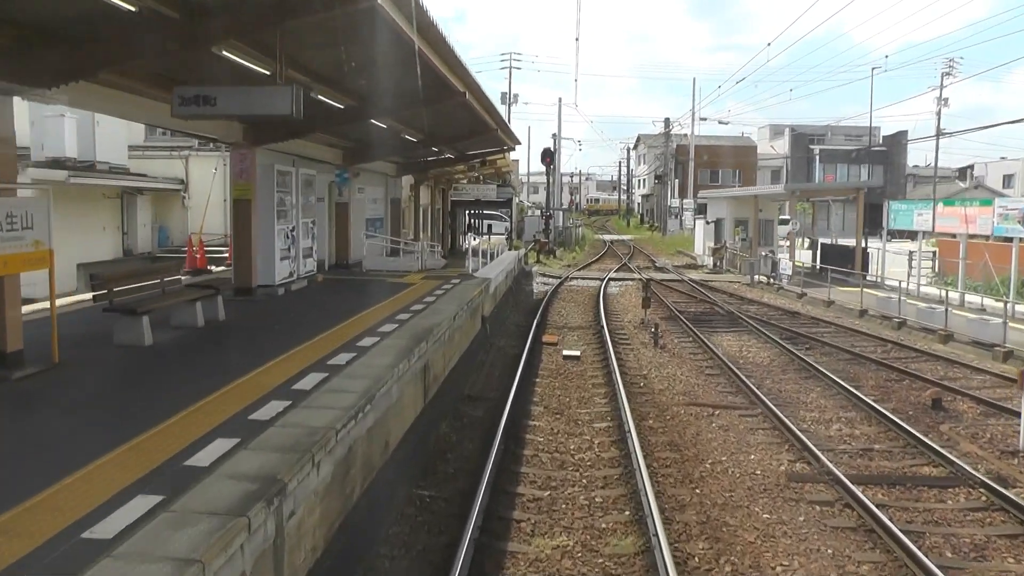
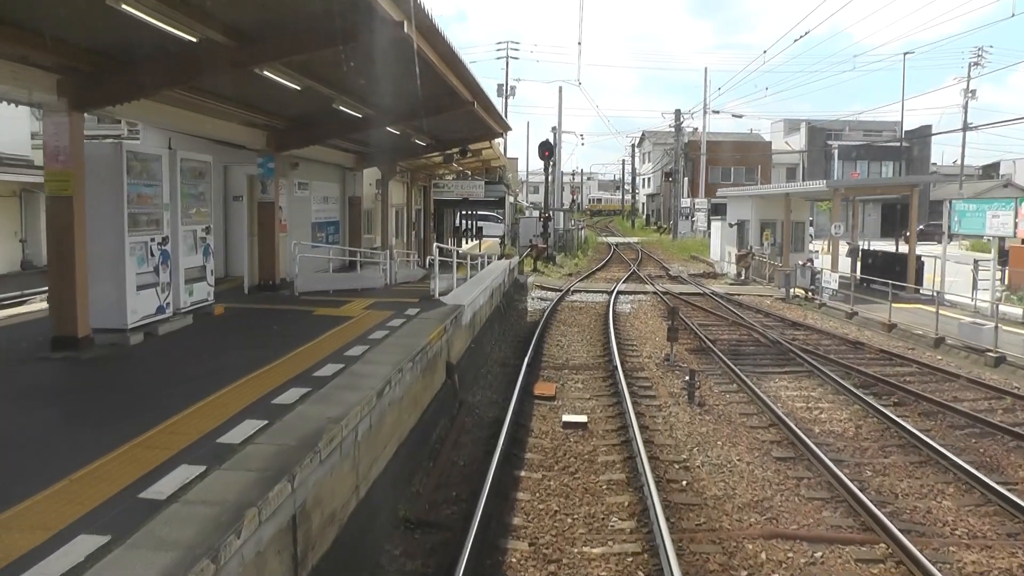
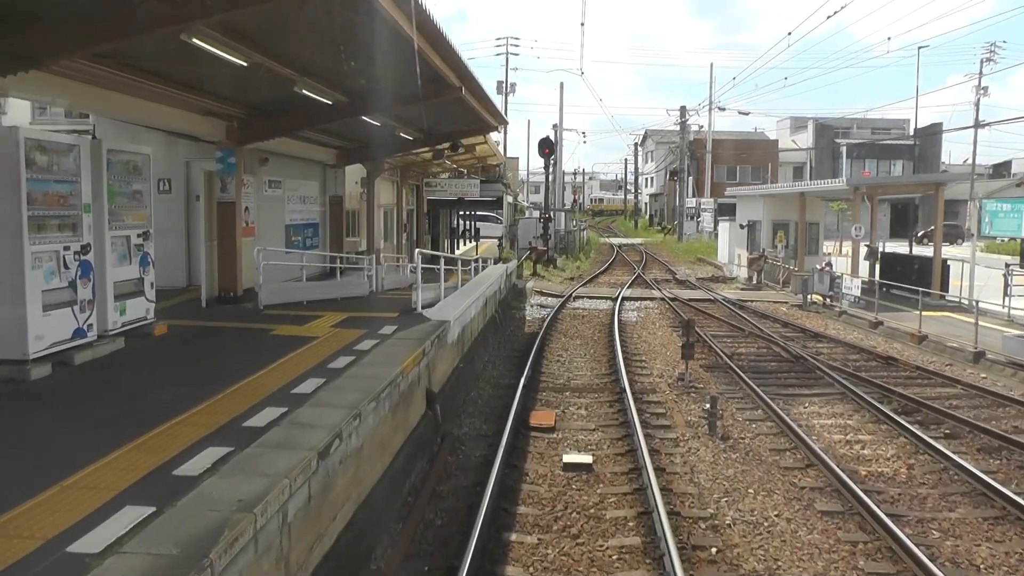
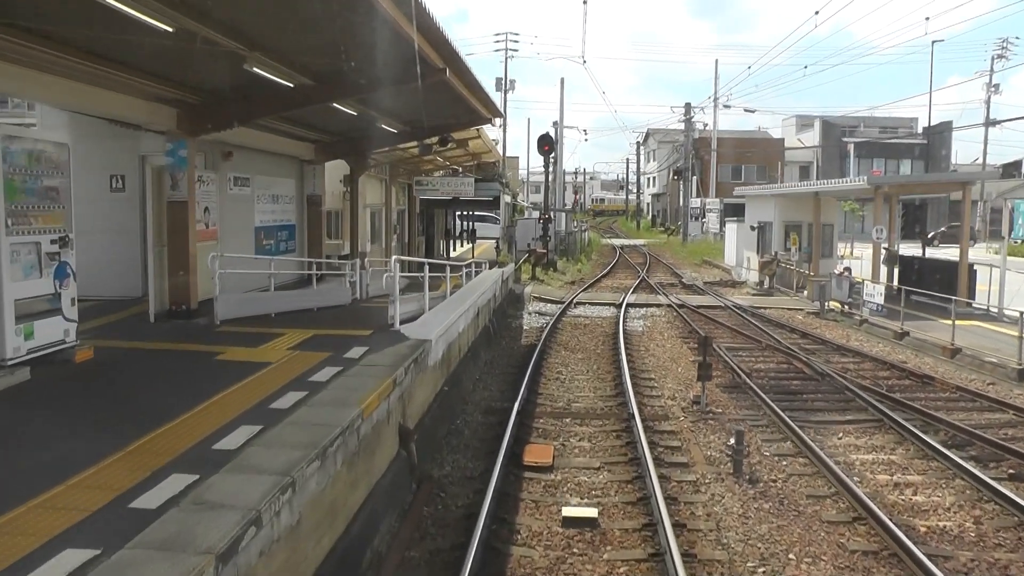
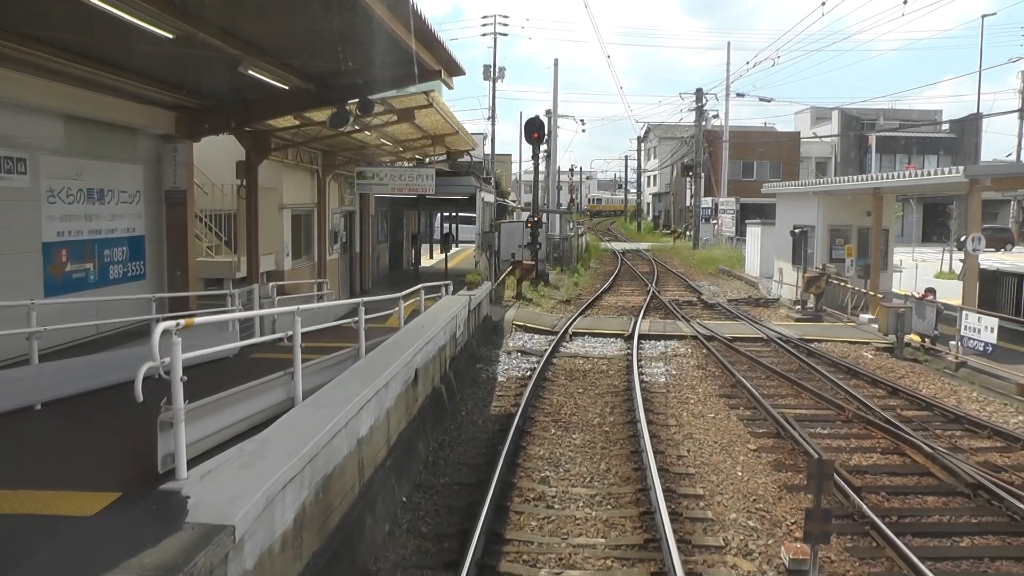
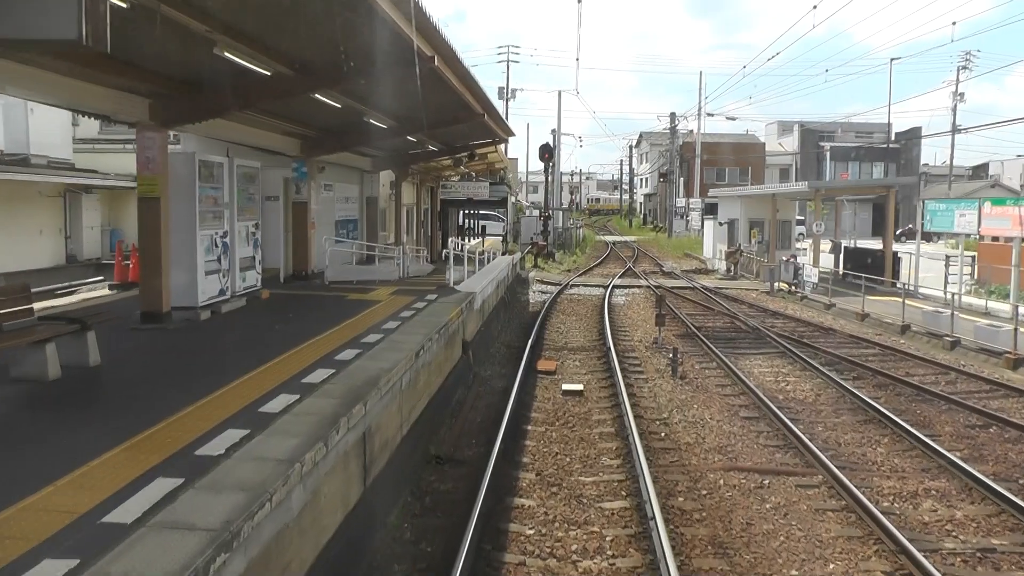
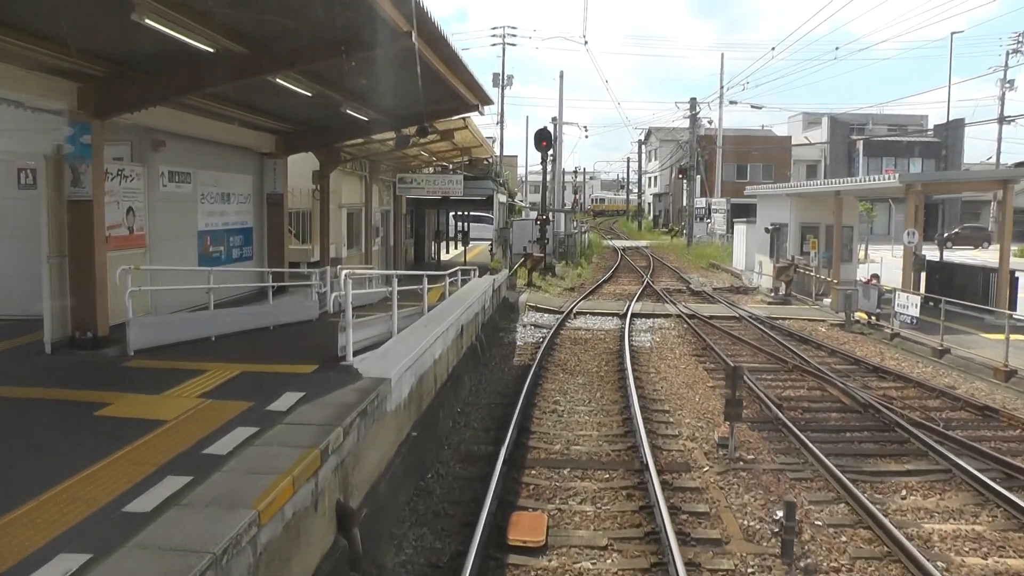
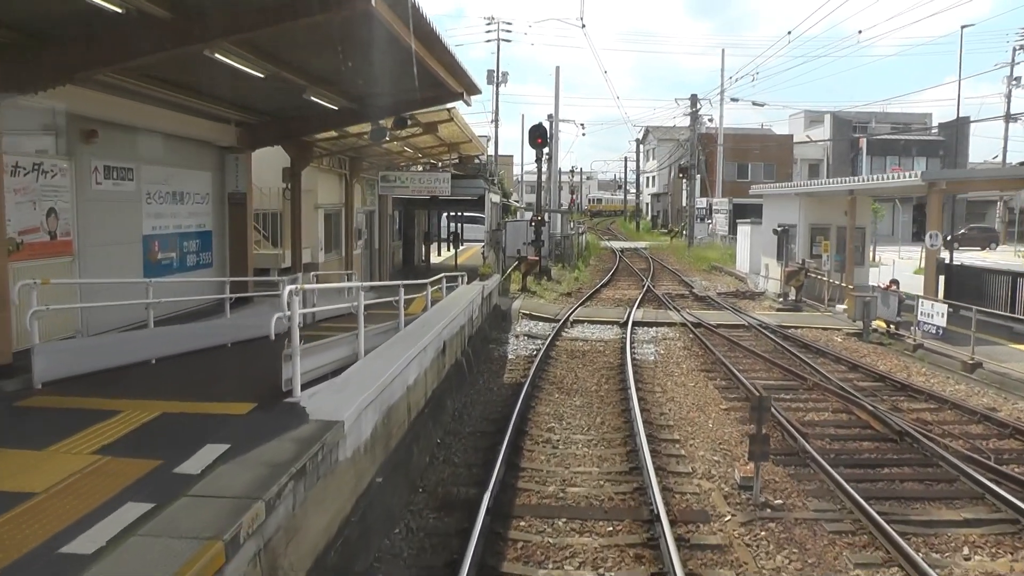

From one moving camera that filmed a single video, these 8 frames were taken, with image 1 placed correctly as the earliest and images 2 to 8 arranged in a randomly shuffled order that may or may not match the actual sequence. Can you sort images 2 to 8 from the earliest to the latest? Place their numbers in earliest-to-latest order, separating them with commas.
6, 2, 3, 4, 7, 8, 5
